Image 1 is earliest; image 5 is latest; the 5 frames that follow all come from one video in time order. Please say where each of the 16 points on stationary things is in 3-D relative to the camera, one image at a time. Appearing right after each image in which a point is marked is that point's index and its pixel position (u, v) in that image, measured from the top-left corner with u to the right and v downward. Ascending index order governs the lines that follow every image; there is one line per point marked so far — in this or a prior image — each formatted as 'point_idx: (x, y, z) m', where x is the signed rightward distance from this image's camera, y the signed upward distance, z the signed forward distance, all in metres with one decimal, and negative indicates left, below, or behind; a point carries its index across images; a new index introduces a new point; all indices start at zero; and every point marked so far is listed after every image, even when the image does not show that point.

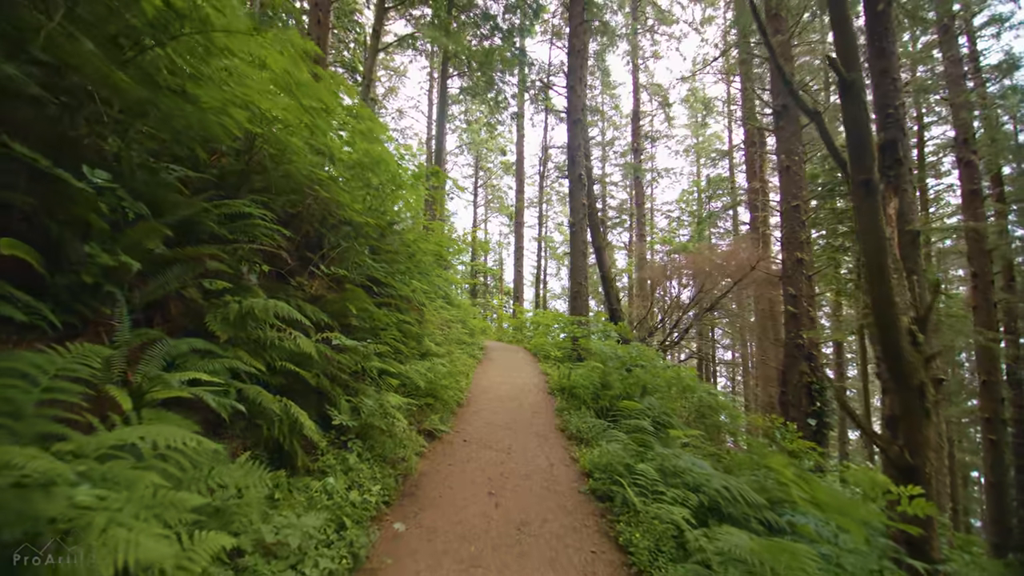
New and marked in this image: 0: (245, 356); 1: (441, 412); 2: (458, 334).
0: (-2.1, -0.5, +3.5) m
1: (-1.0, -1.8, +6.3) m
2: (-1.3, -1.1, +11.0) m
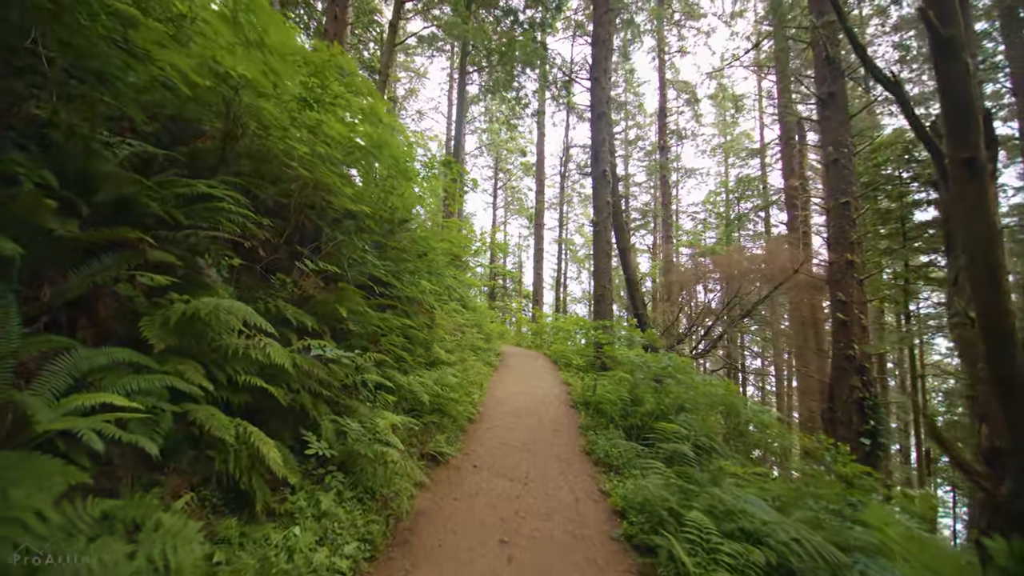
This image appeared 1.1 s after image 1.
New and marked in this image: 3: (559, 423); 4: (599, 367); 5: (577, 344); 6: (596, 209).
0: (-2.0, -0.5, +2.7) m
1: (-0.8, -1.8, +5.5) m
2: (-0.9, -1.2, +10.2) m
3: (+0.8, -2.2, +7.0) m
4: (+2.3, -2.1, +11.5) m
5: (+1.9, -1.7, +13.1) m
6: (+2.7, +2.5, +14.0) m
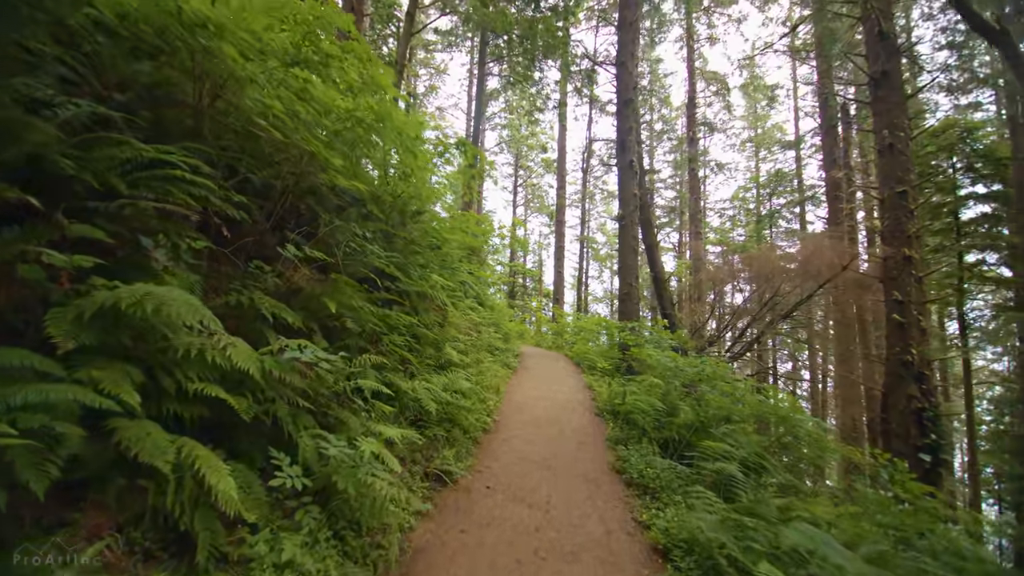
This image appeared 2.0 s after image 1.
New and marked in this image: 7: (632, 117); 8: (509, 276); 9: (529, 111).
0: (-1.9, -0.4, +2.1) m
1: (-0.6, -1.7, +4.8) m
2: (-0.5, -1.1, +9.6) m
3: (+1.0, -2.1, +6.3) m
4: (+2.8, -2.0, +10.7) m
5: (+2.5, -1.6, +12.3) m
6: (+3.3, +2.6, +13.2) m
7: (+3.7, +5.2, +13.3) m
8: (-0.1, +0.6, +19.6) m
9: (+0.8, +8.1, +19.9) m
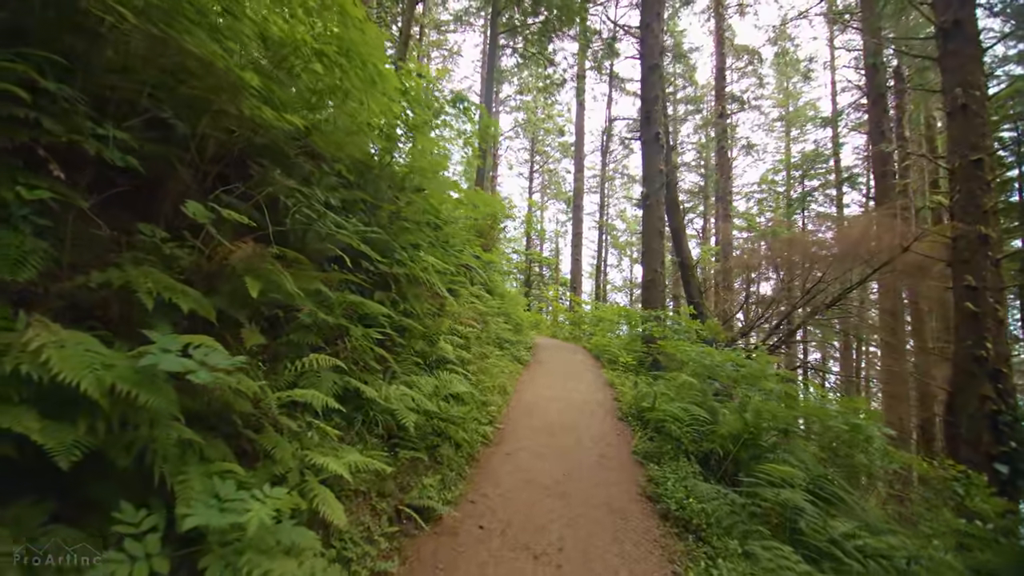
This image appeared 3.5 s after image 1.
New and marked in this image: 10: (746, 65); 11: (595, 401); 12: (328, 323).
0: (-2.0, -0.3, +1.2) m
1: (-0.5, -1.5, +3.8) m
2: (-0.3, -0.8, +8.6) m
3: (+1.1, -1.9, +5.2) m
4: (+3.0, -1.7, +9.5) m
5: (+2.8, -1.3, +11.1) m
6: (+3.6, +3.0, +11.9) m
7: (+4.0, +5.6, +12.0) m
8: (+0.5, +1.1, +18.6) m
9: (+1.4, +8.6, +18.7) m
10: (+10.7, +10.3, +20.0) m
11: (+1.3, -1.8, +6.8) m
12: (-1.5, -0.2, +3.4) m
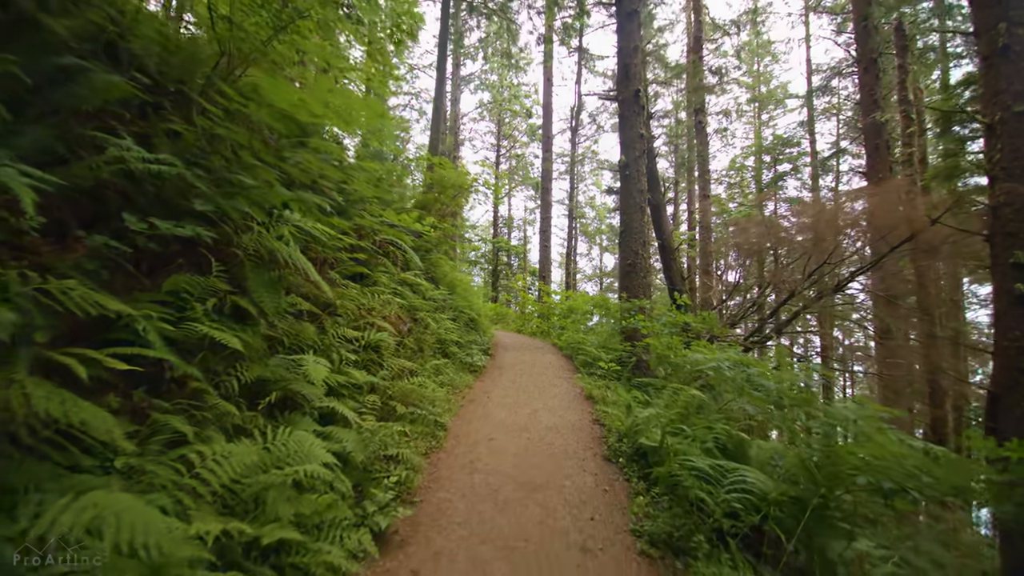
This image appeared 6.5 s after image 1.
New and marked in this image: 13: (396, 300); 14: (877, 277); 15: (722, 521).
0: (-2.3, -0.3, -1.1) m
1: (-1.0, -1.4, +1.7) m
2: (-1.0, -0.6, +6.4) m
3: (+0.6, -1.7, +3.2) m
4: (+2.2, -1.4, +7.7) m
5: (+1.9, -1.0, +9.2) m
6: (+2.6, +3.3, +10.0) m
7: (+2.9, +5.9, +10.1) m
8: (-1.0, +1.5, +16.4) m
9: (-0.2, +9.0, +16.5) m
10: (+9.0, +10.9, +18.4) m
11: (+0.6, -1.6, +4.8) m
12: (-1.9, -0.2, +1.3) m
13: (-1.4, -0.2, +5.2) m
14: (+7.3, +0.6, +8.1) m
15: (+1.5, -1.6, +3.2) m
